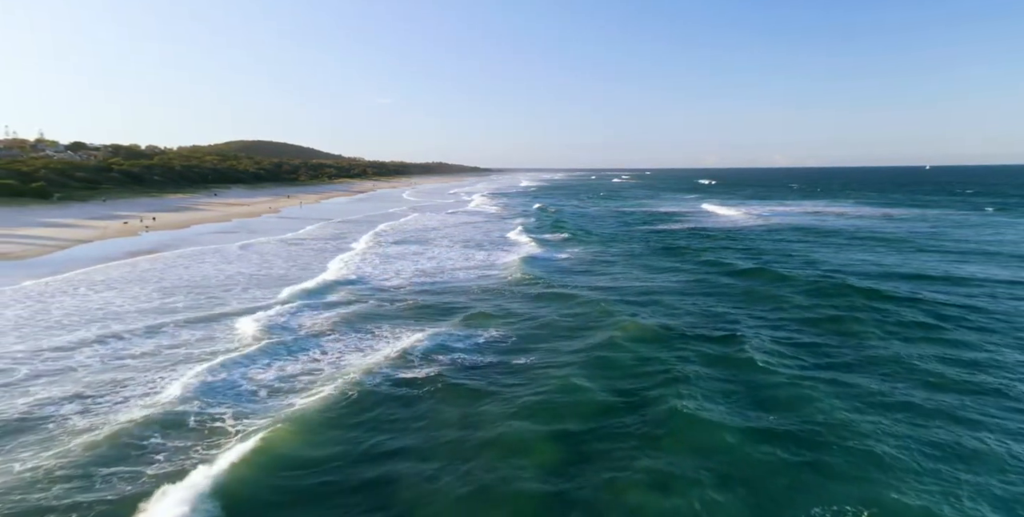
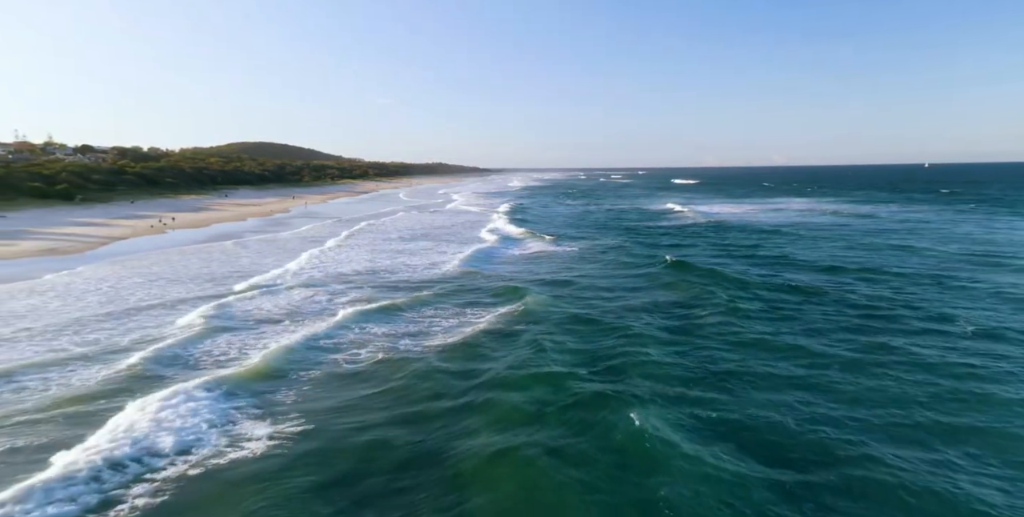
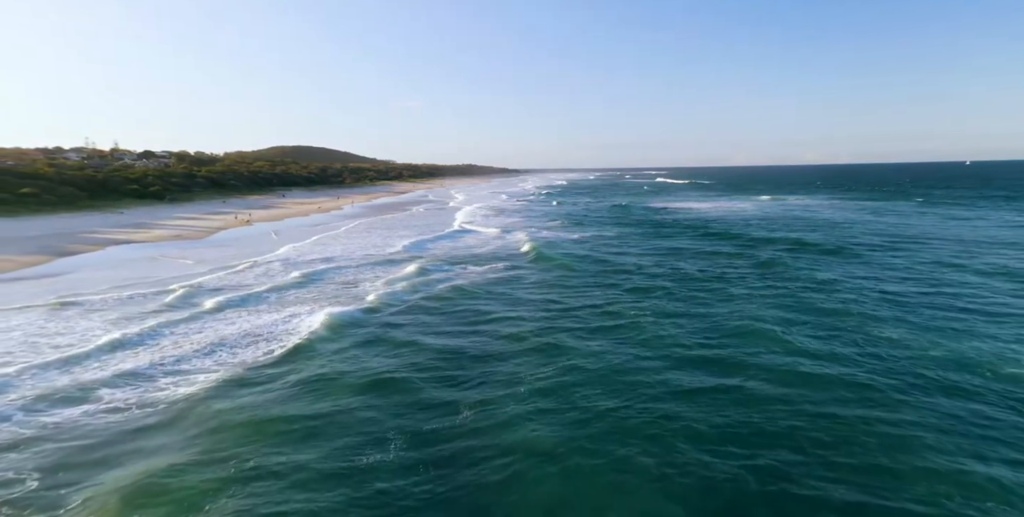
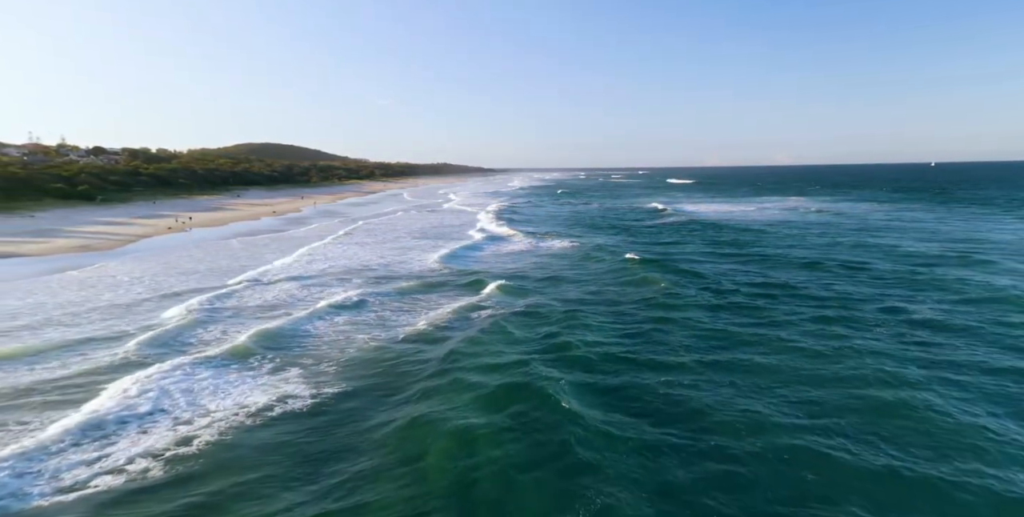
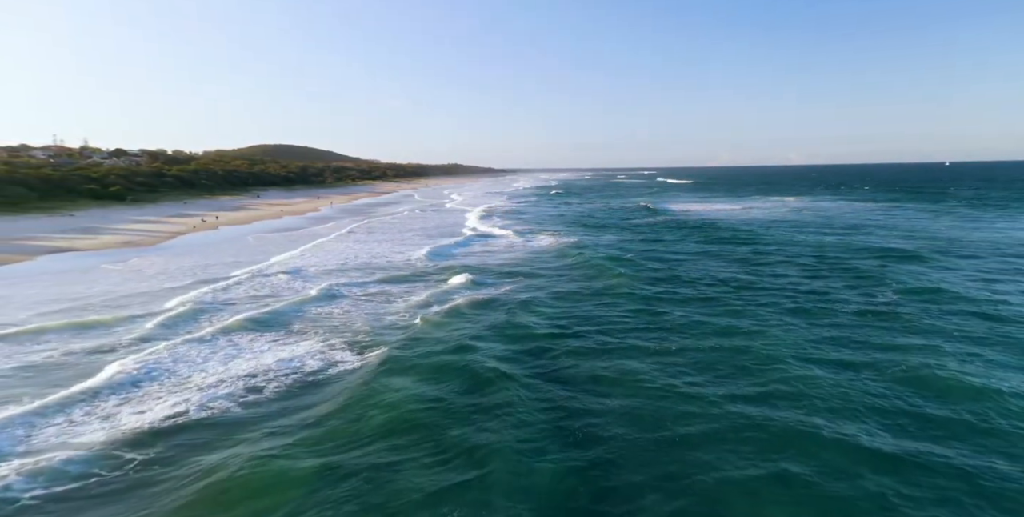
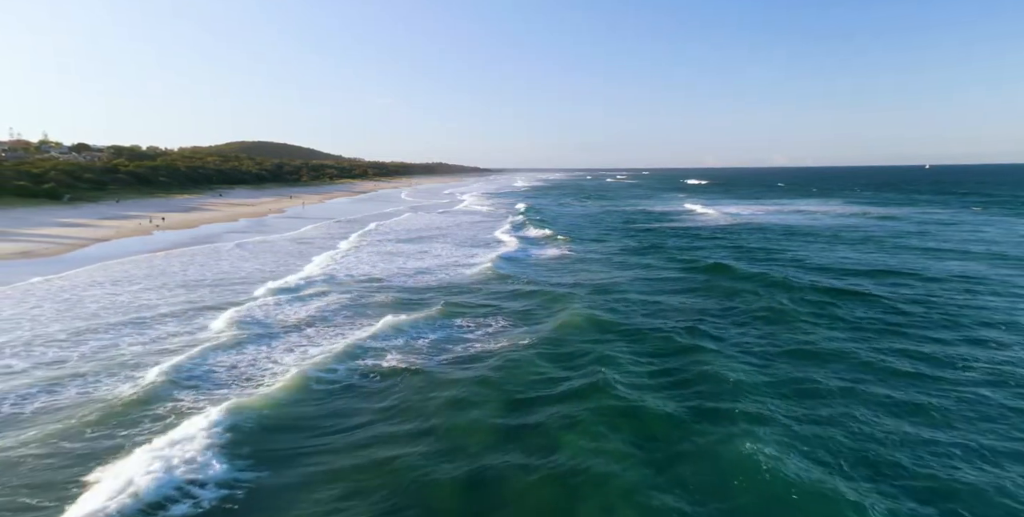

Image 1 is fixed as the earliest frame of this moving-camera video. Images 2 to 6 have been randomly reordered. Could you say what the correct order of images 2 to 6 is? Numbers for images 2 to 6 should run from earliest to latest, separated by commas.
6, 2, 4, 5, 3
